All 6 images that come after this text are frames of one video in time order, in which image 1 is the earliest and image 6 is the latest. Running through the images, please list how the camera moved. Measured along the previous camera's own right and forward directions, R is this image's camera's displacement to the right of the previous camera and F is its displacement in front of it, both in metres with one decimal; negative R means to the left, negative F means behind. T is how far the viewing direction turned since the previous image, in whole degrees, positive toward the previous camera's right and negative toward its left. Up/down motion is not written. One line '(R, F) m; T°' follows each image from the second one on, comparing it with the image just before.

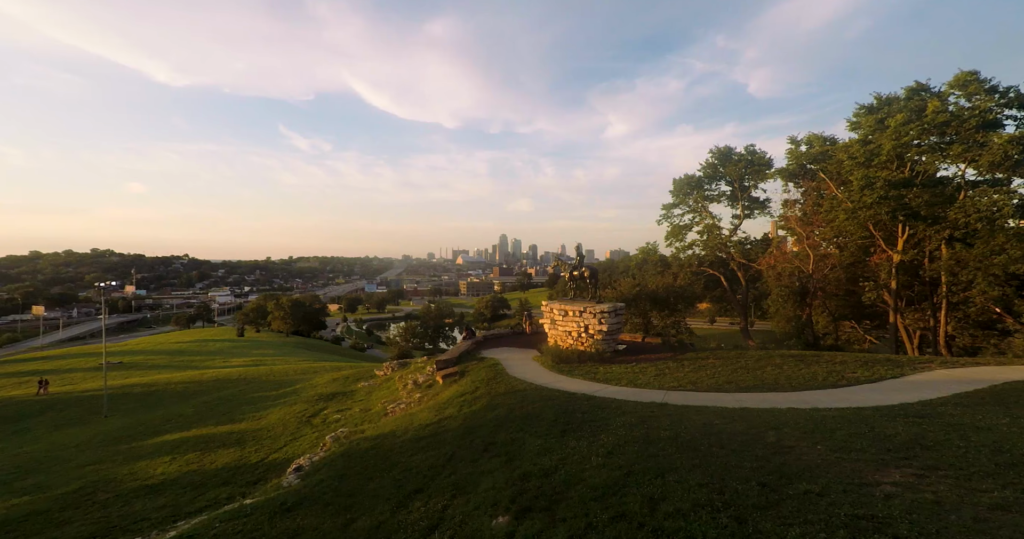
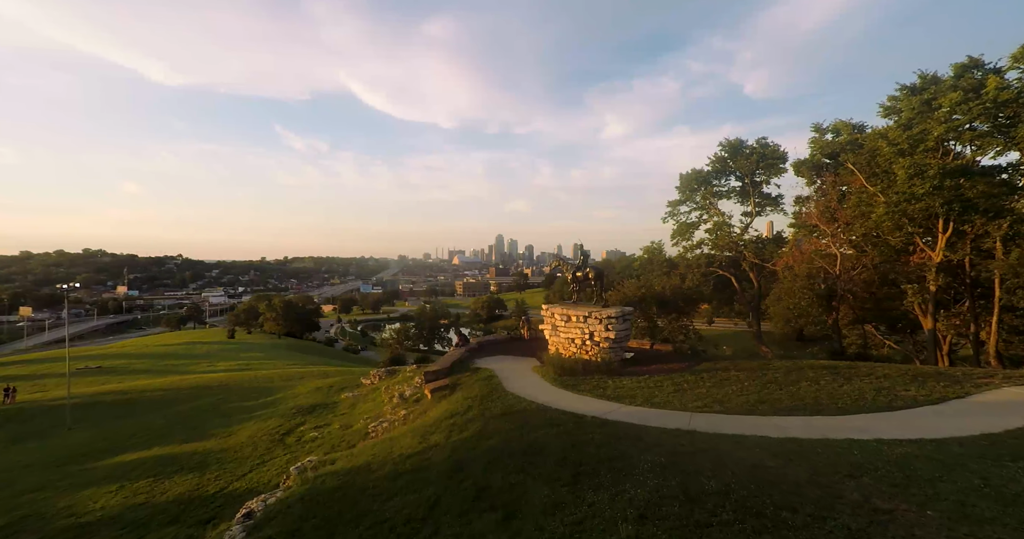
(0.0, +1.6) m; 0°
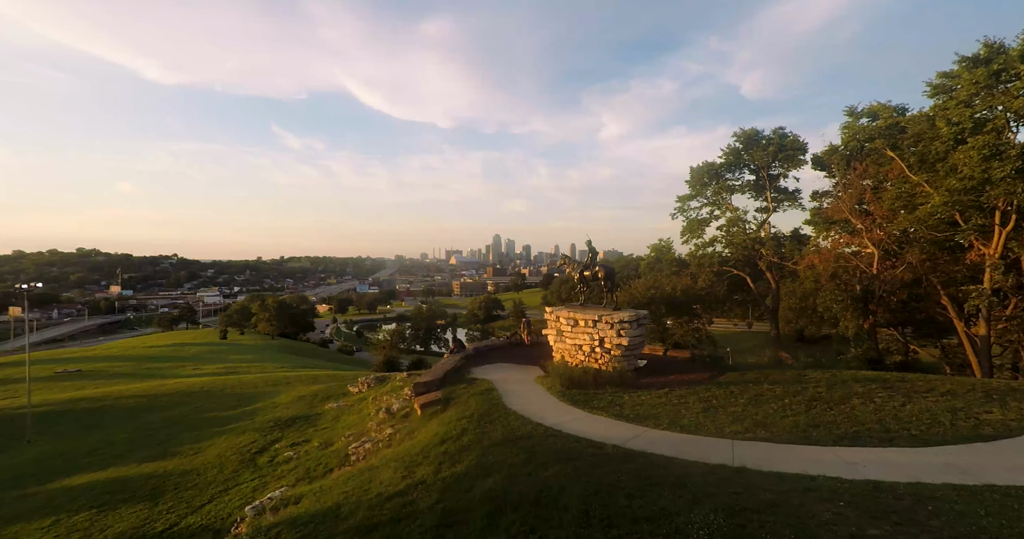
(-0.1, +1.7) m; 0°
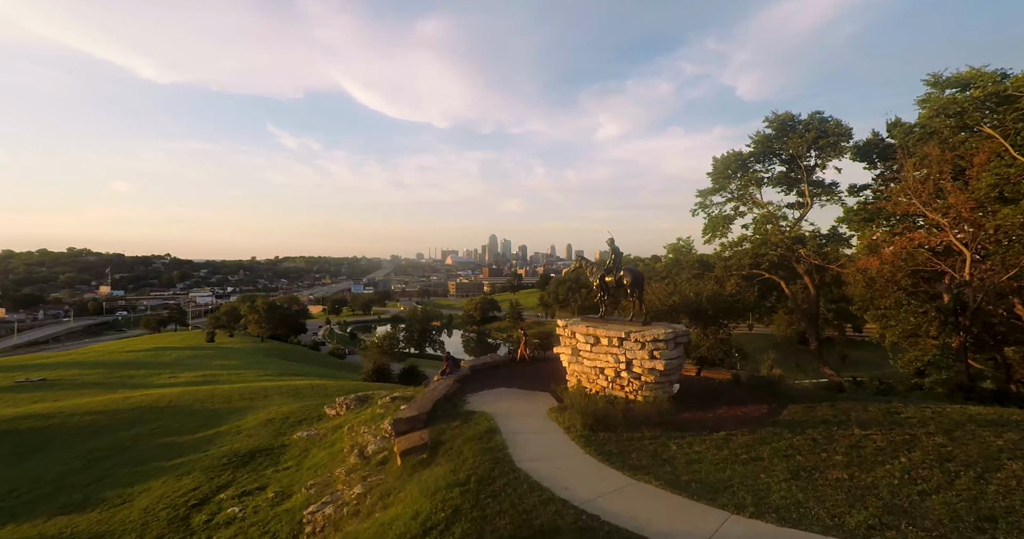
(-0.2, +2.8) m; 0°
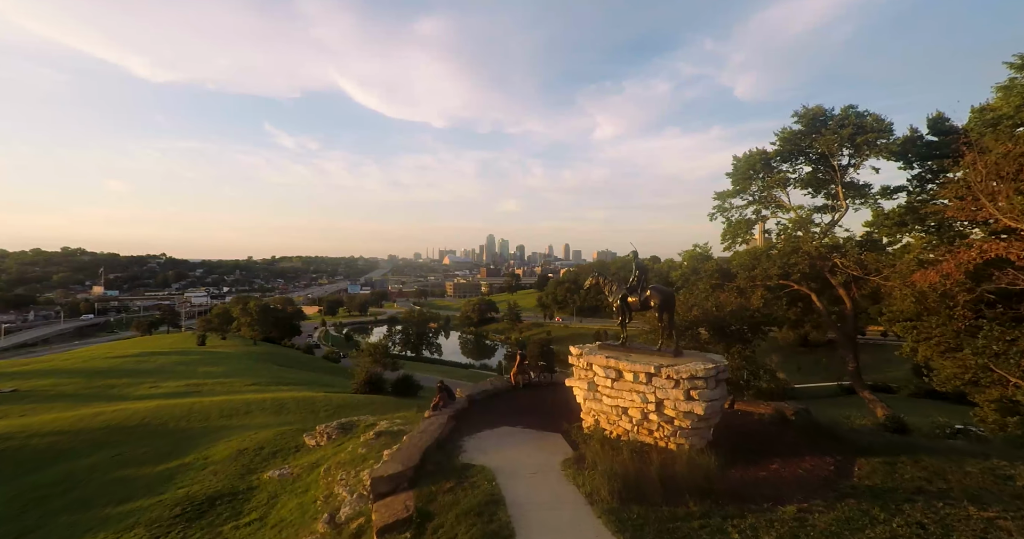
(-0.2, +2.0) m; 0°
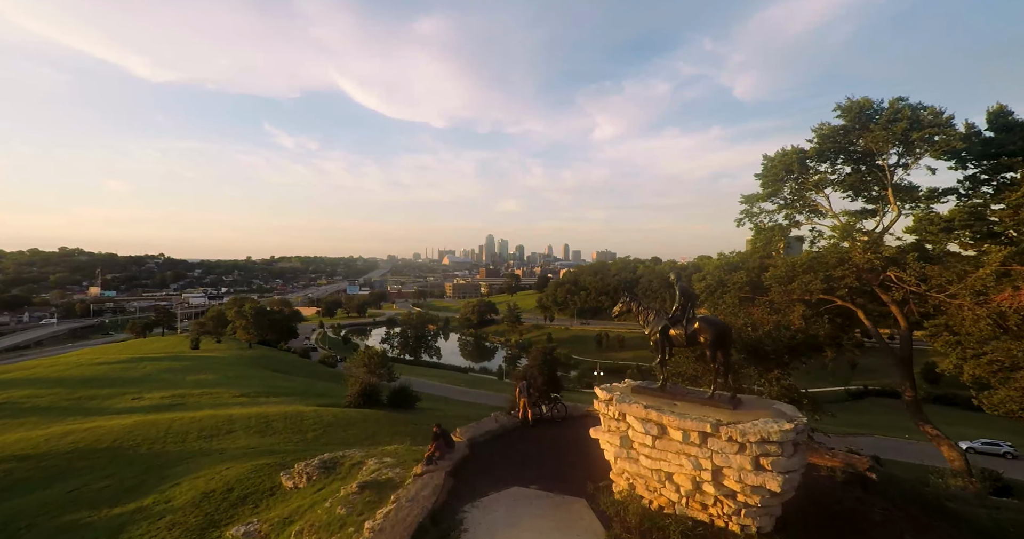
(-0.2, +2.1) m; 0°
